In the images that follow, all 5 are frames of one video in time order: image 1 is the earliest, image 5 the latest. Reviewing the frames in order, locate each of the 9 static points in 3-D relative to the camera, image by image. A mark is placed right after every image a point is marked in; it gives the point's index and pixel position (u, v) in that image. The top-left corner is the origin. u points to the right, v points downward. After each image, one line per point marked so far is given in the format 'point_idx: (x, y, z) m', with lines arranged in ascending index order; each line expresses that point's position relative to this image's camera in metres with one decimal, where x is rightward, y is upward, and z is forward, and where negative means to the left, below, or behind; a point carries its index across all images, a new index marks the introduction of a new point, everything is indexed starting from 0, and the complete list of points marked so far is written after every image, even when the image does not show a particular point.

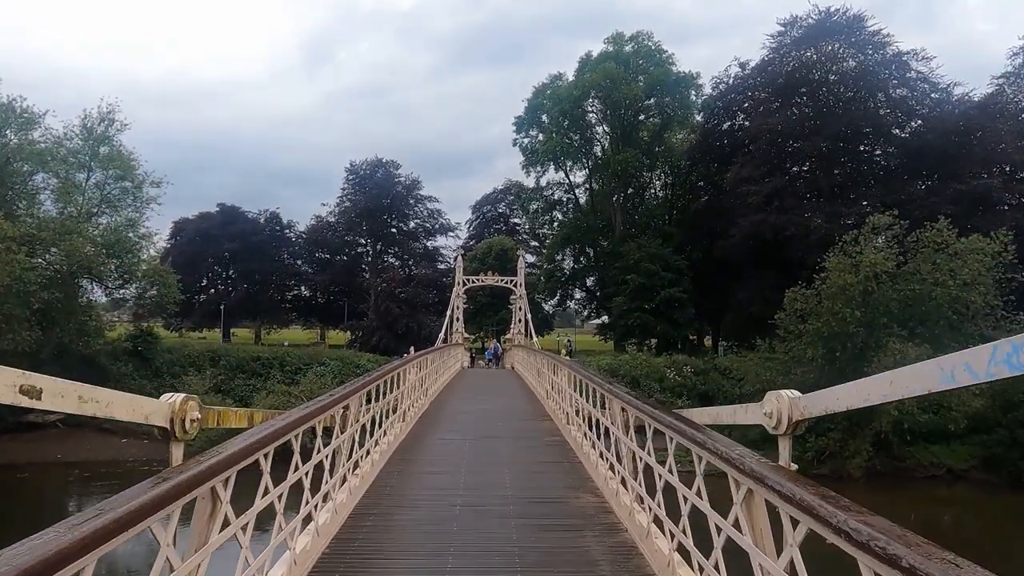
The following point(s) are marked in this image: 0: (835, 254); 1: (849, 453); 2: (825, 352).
0: (+9.1, +1.0, +19.4) m
1: (+8.8, -4.3, +18.1) m
2: (+8.2, -1.7, +18.0) m
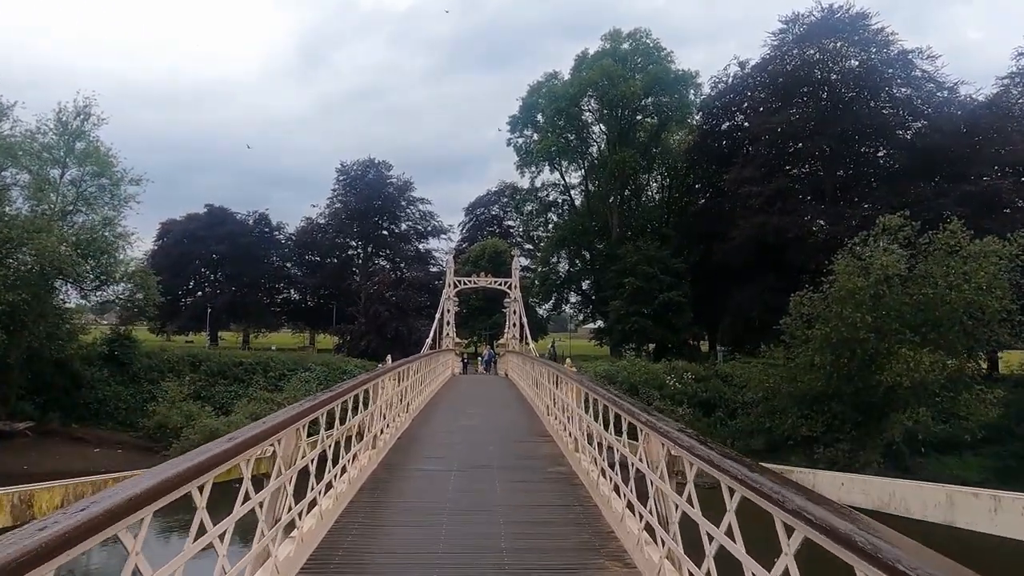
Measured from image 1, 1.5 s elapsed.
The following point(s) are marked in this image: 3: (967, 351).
0: (+8.9, +0.9, +18.6) m
1: (+8.7, -4.4, +17.3) m
2: (+8.0, -1.8, +17.2) m
3: (+11.2, -1.6, +17.0) m
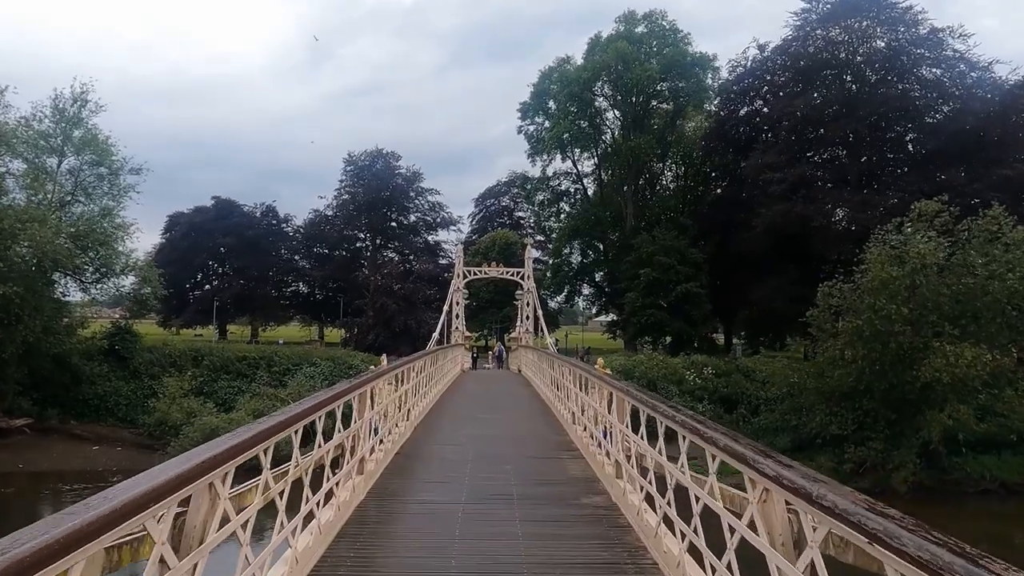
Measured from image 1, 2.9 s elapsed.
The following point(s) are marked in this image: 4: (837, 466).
0: (+9.2, +1.1, +17.5) m
1: (+9.0, -4.2, +16.3) m
2: (+8.3, -1.5, +16.2) m
3: (+11.5, -1.3, +16.0) m
4: (+8.0, -4.4, +17.0) m
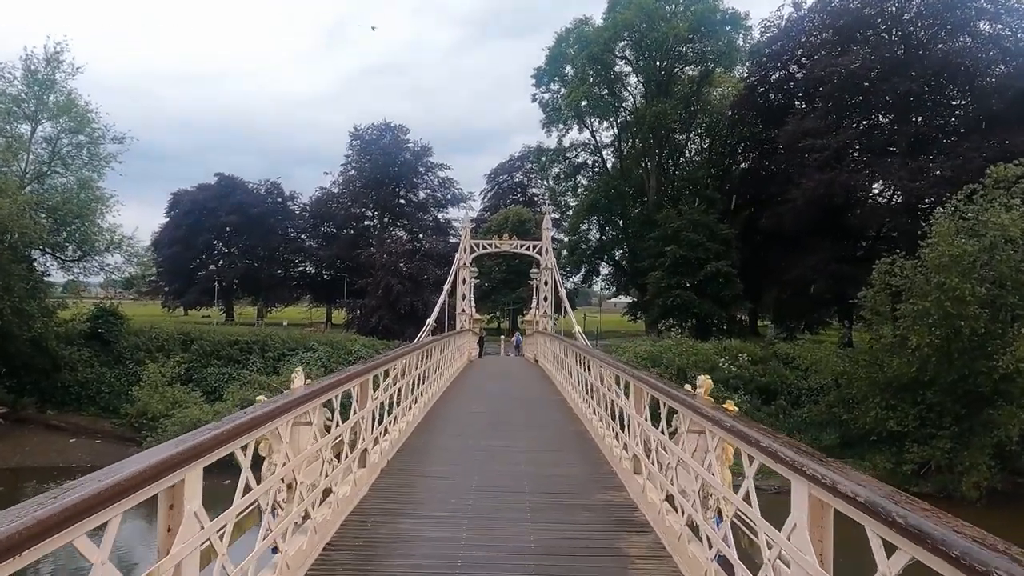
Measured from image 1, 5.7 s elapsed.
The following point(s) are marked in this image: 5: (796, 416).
0: (+9.6, +1.6, +15.4) m
1: (+9.3, -3.7, +14.3) m
2: (+8.6, -1.1, +14.1) m
3: (+11.8, -0.8, +13.8) m
4: (+8.3, -3.9, +15.0) m
5: (+7.4, -3.3, +18.0) m
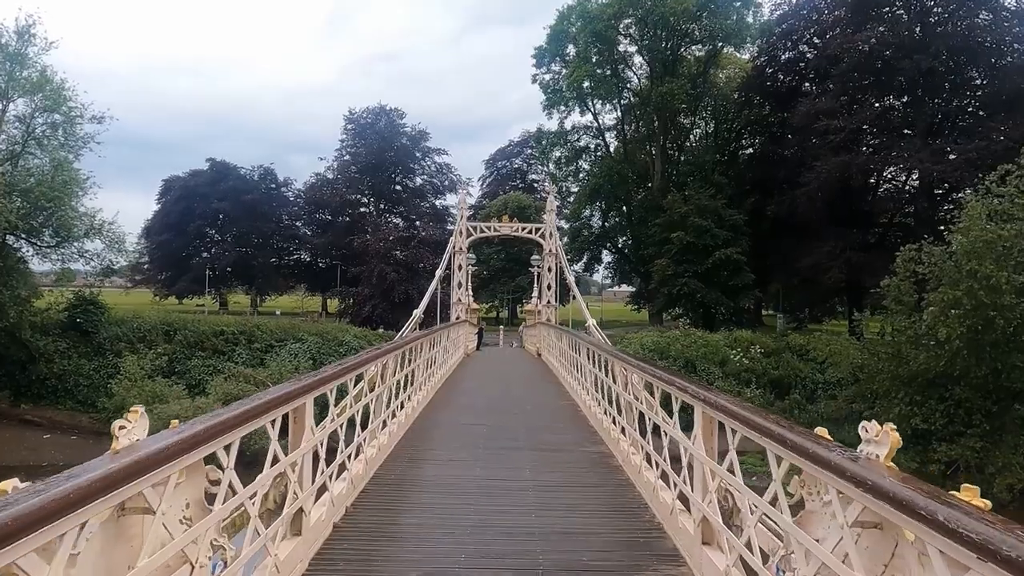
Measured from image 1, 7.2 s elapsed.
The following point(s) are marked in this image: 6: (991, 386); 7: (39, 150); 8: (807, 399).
0: (+9.6, +1.9, +14.4) m
1: (+9.3, -3.5, +13.4) m
2: (+8.7, -0.8, +13.2) m
3: (+11.8, -0.6, +12.9) m
4: (+8.3, -3.6, +14.1) m
5: (+7.4, -3.0, +17.1) m
6: (+9.3, -1.9, +13.4) m
7: (-13.6, +3.9, +19.9) m
8: (+7.7, -2.9, +18.0) m
